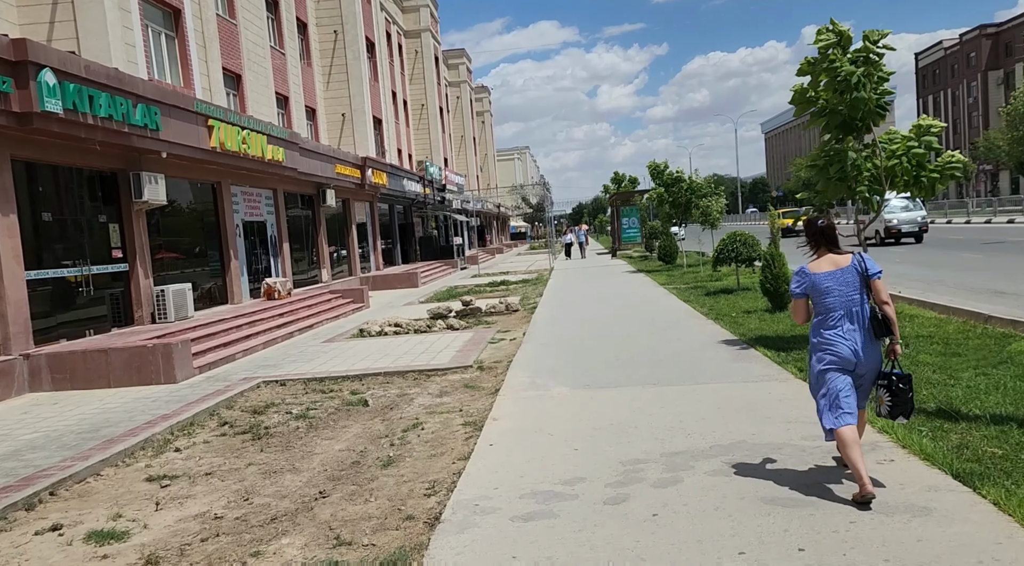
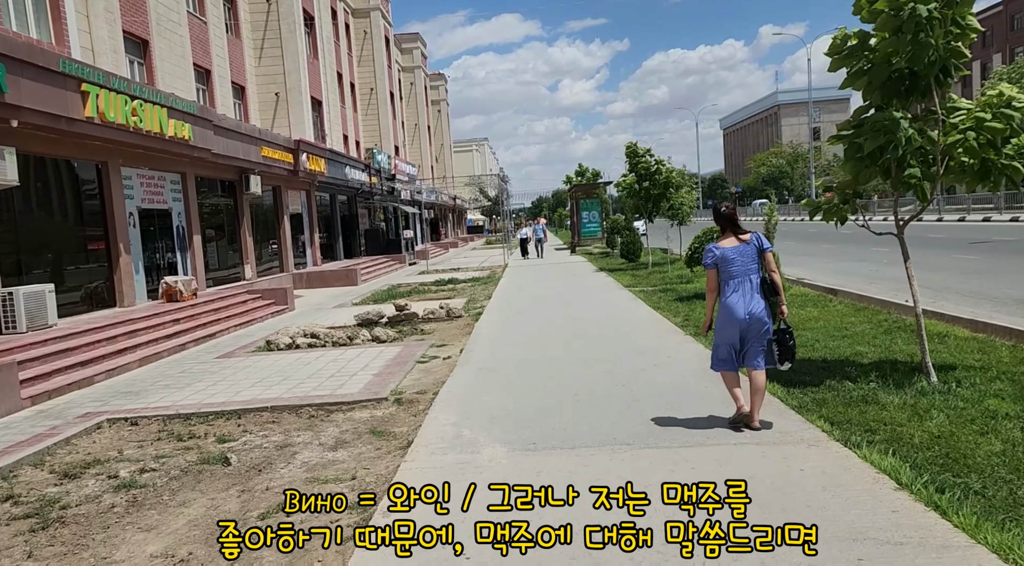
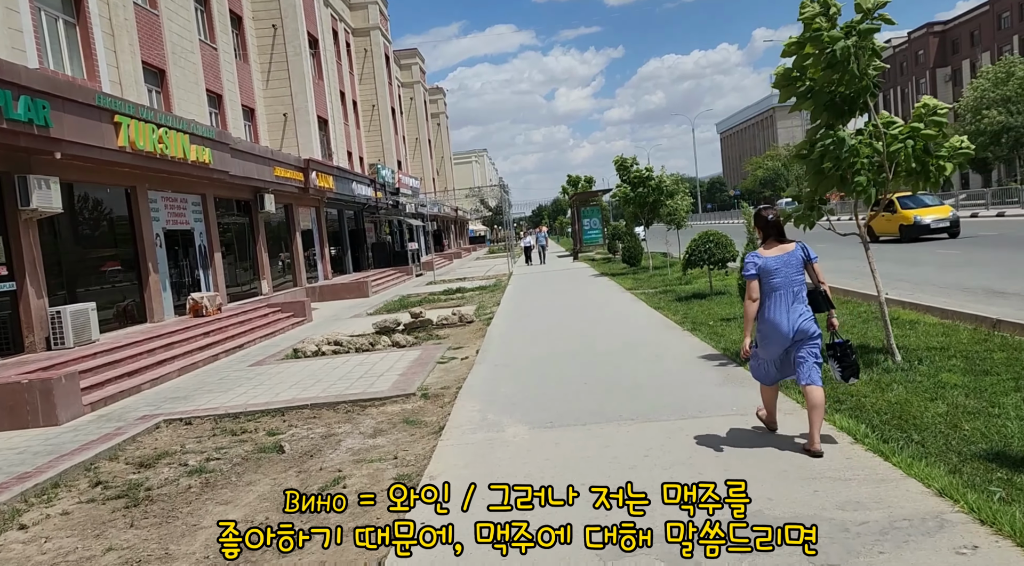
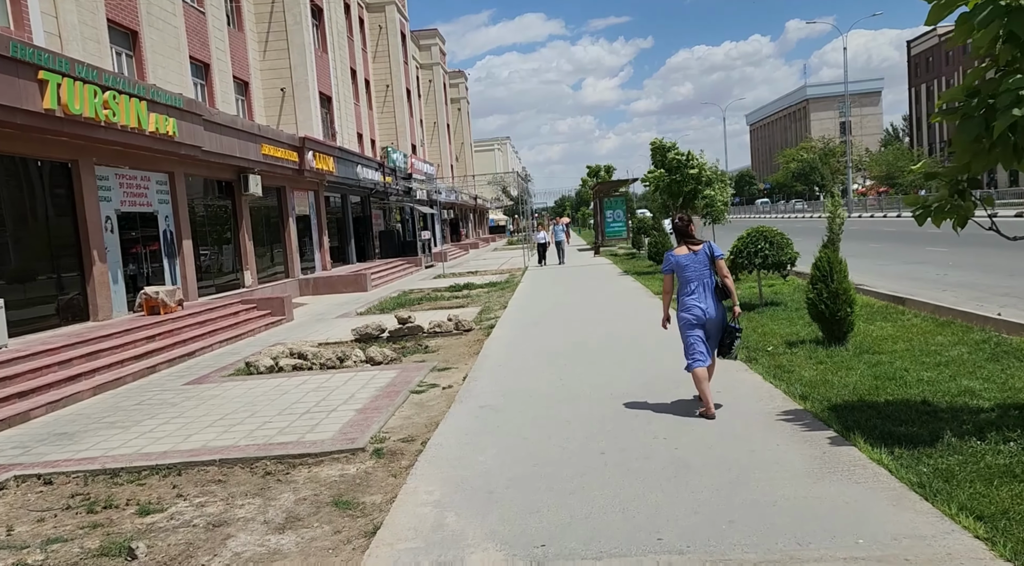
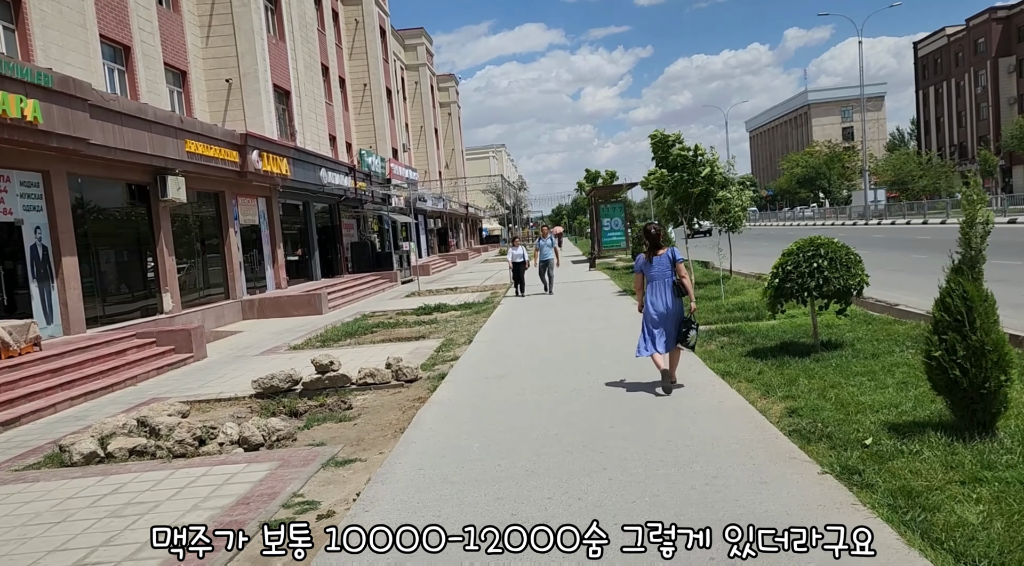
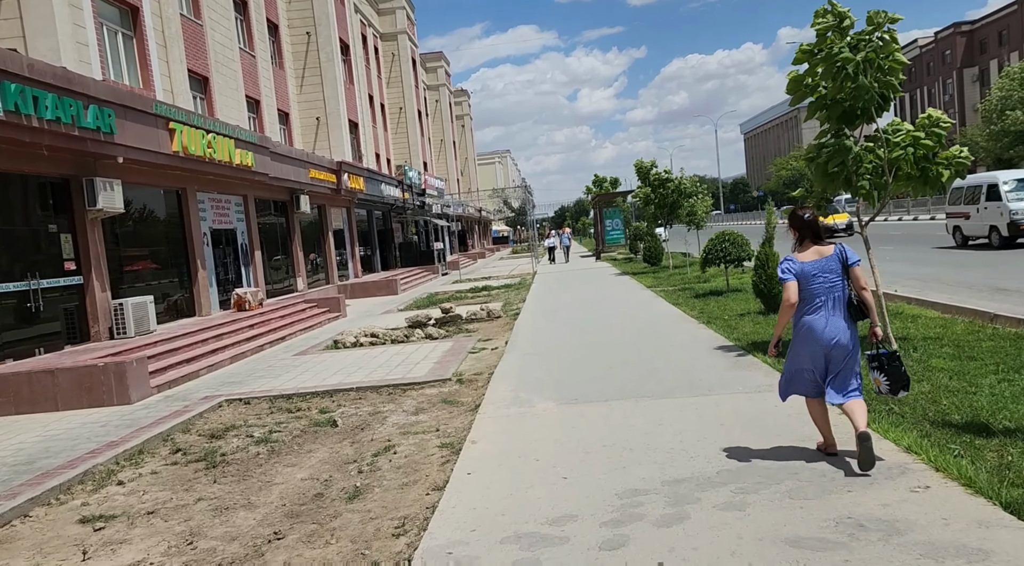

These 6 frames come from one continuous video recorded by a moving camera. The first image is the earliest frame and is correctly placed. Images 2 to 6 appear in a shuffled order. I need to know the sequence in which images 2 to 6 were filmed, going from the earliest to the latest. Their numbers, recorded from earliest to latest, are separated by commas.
6, 3, 2, 4, 5
